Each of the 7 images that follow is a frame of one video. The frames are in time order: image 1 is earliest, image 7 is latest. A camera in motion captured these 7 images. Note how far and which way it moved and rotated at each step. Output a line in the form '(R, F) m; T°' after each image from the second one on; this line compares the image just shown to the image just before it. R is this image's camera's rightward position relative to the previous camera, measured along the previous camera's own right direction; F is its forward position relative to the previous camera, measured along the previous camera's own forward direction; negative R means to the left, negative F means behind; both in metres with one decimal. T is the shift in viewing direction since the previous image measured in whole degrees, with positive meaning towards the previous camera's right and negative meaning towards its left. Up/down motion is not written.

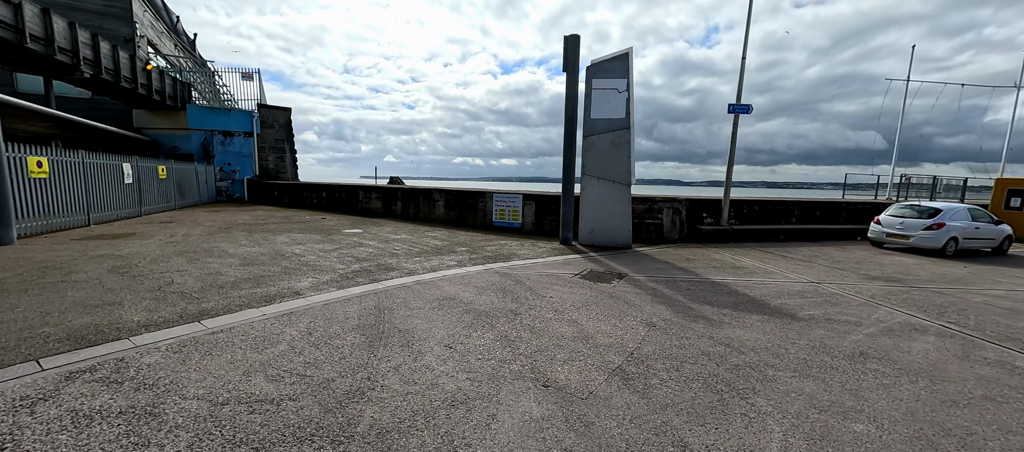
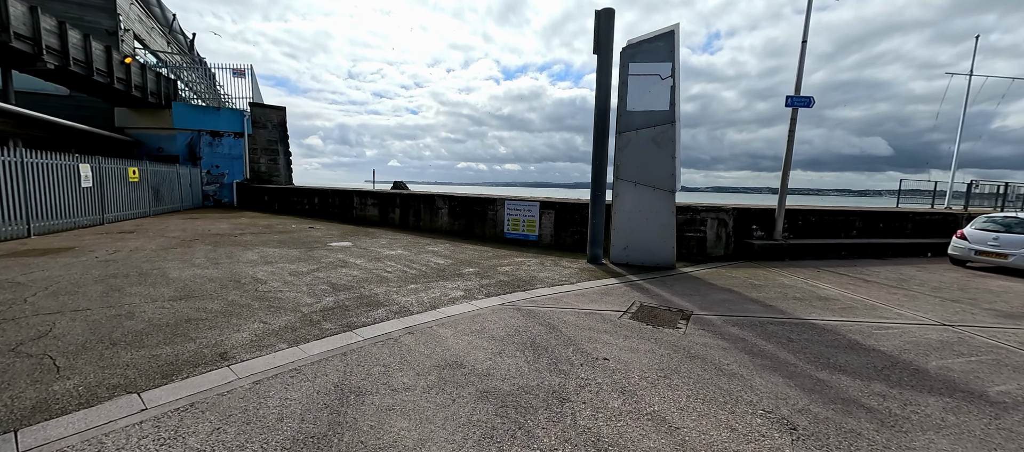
(-0.3, +1.5) m; 0°
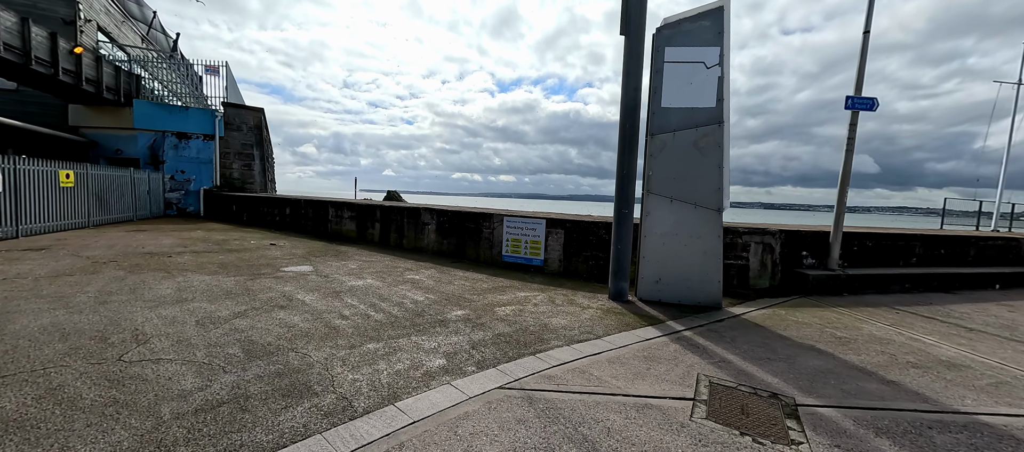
(-0.1, +1.5) m; +1°
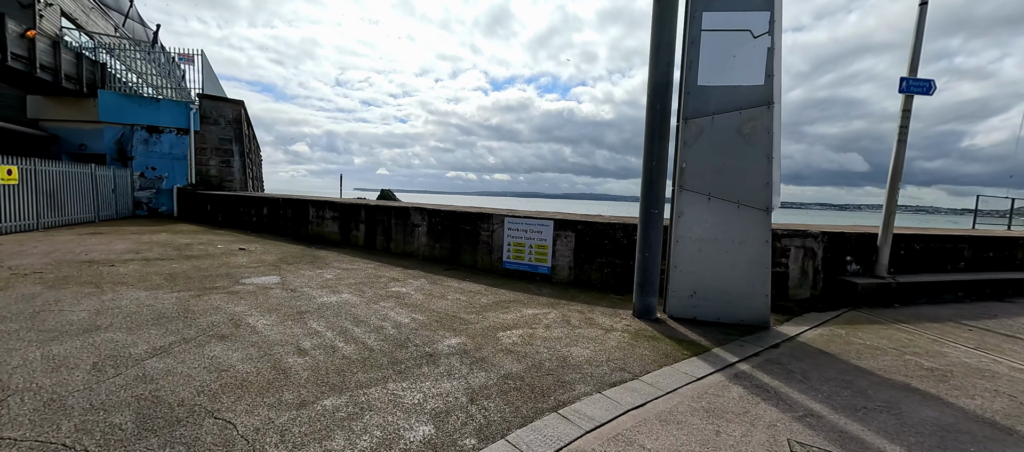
(-0.1, +1.0) m; +1°
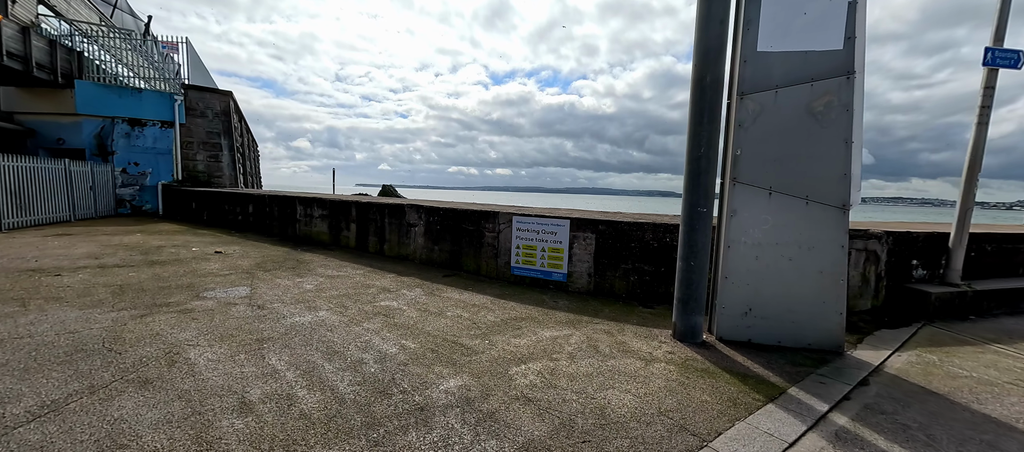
(-0.1, +0.9) m; 0°
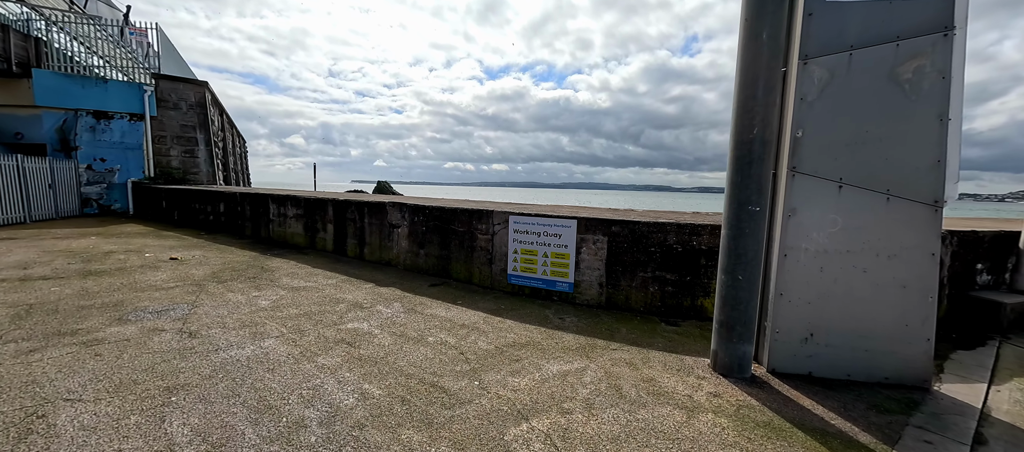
(0.0, +0.8) m; +1°
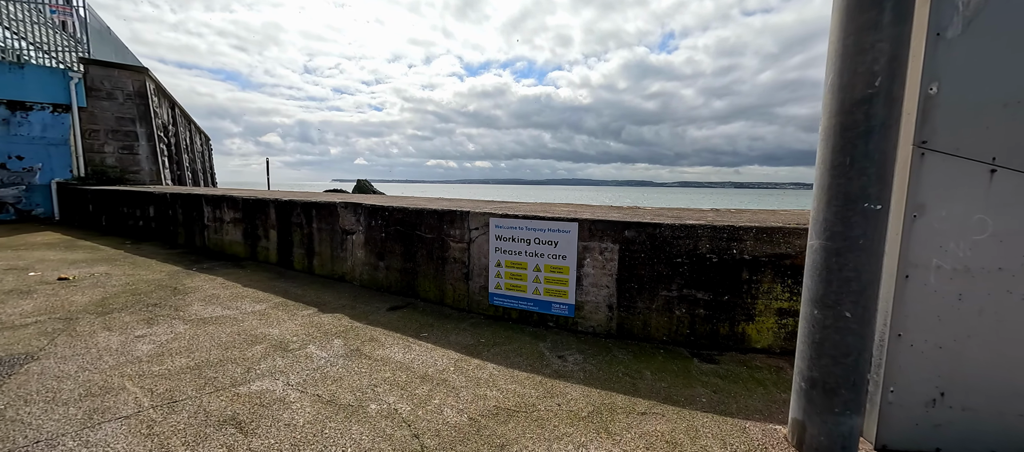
(0.0, +1.1) m; +2°
